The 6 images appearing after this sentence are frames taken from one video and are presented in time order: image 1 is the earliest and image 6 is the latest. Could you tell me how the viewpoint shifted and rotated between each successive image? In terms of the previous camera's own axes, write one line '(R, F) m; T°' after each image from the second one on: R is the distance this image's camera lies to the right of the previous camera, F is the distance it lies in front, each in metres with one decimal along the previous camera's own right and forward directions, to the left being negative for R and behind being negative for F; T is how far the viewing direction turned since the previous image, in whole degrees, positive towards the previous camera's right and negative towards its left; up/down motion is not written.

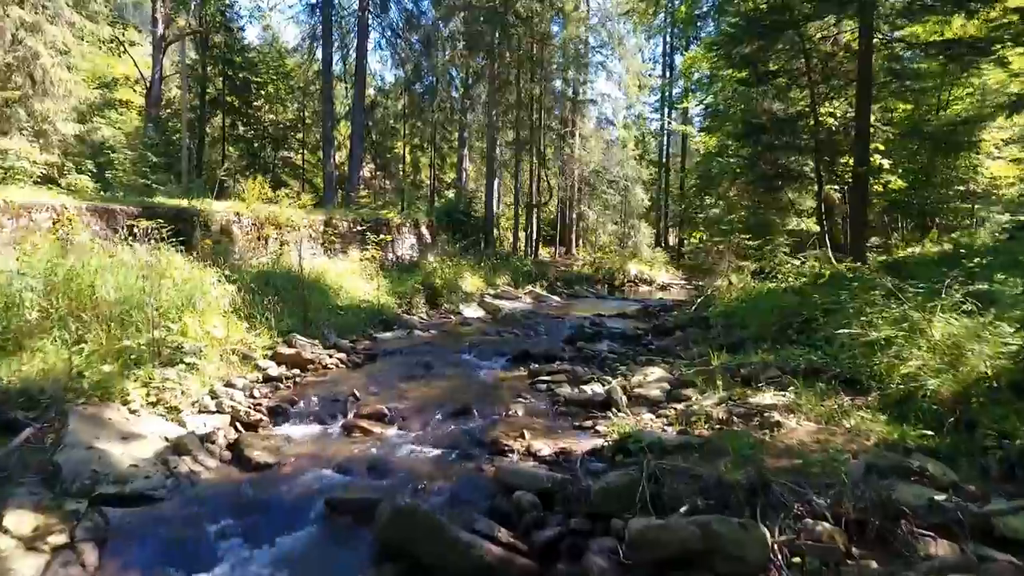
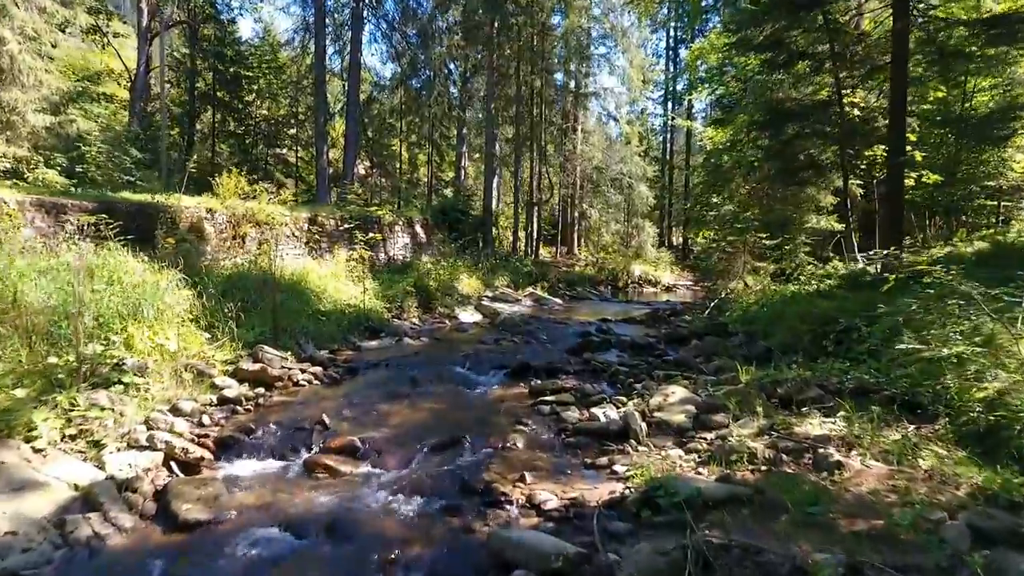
(0.0, +1.0) m; 0°
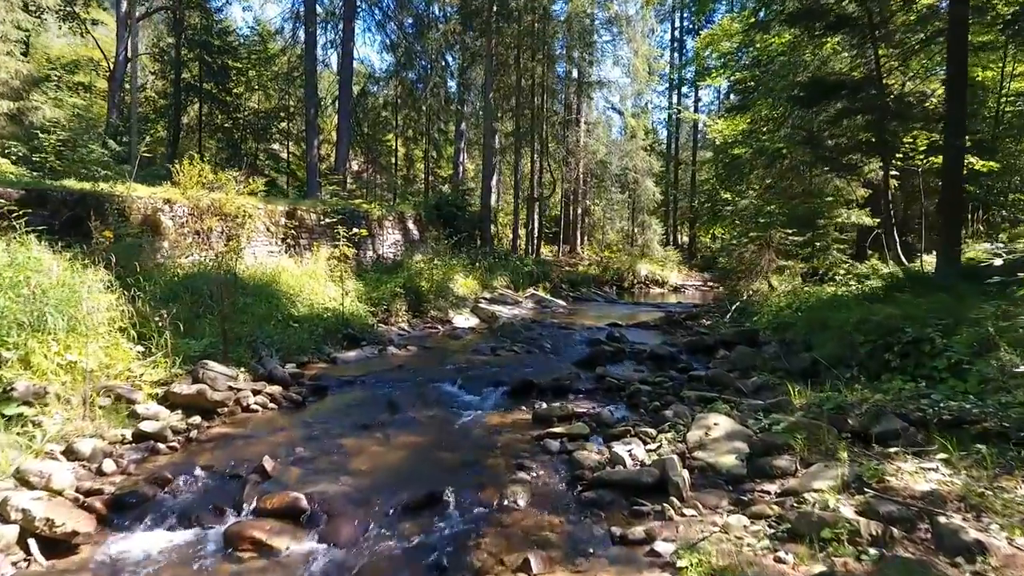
(0.0, +1.3) m; 0°
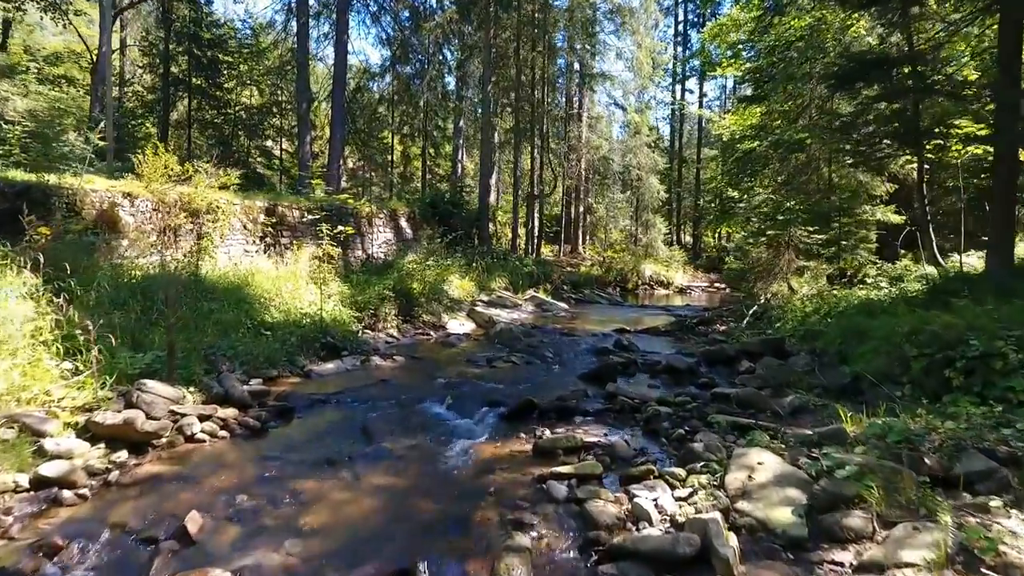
(0.0, +0.9) m; 0°
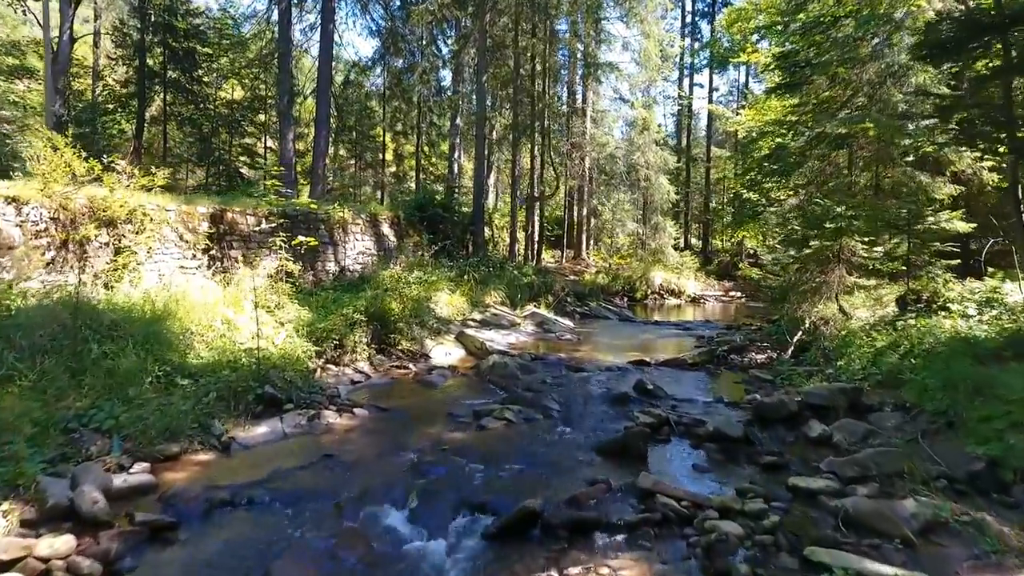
(+0.1, +1.8) m; 0°
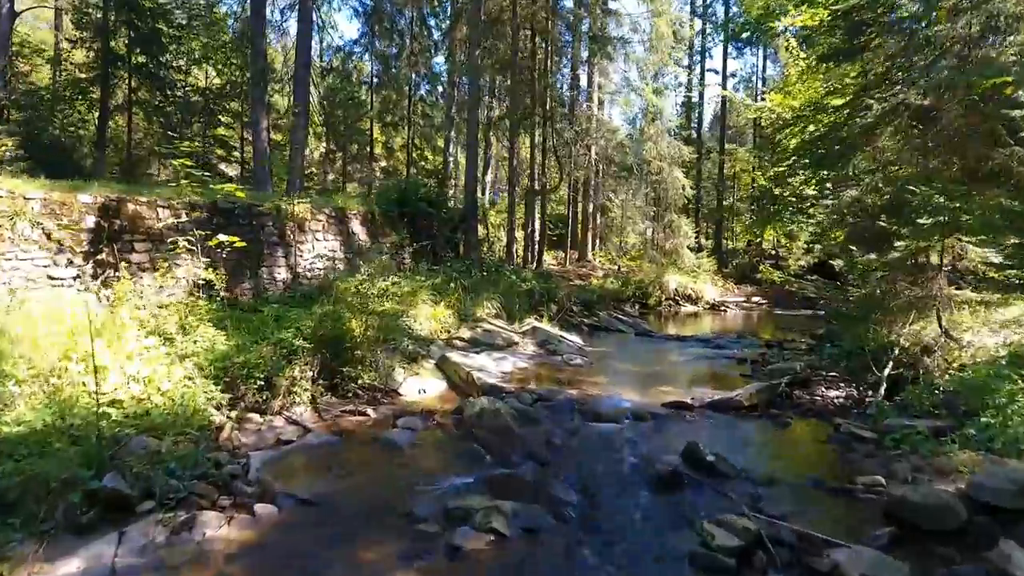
(0.0, +2.3) m; 0°
